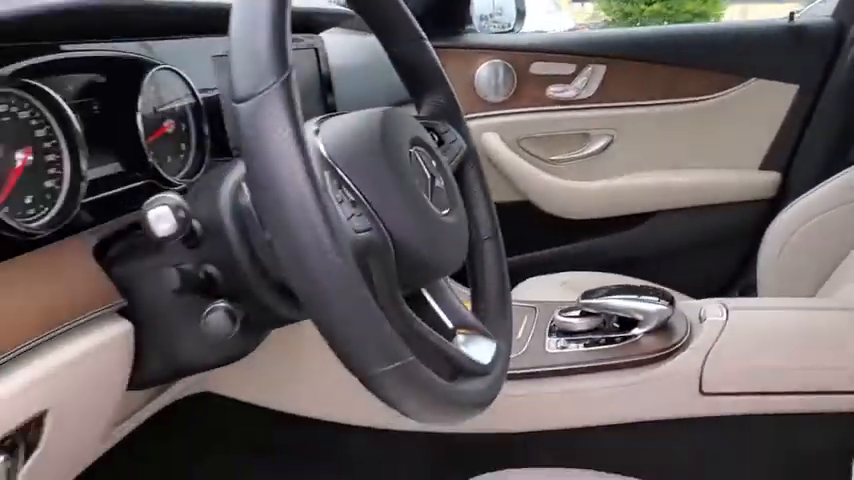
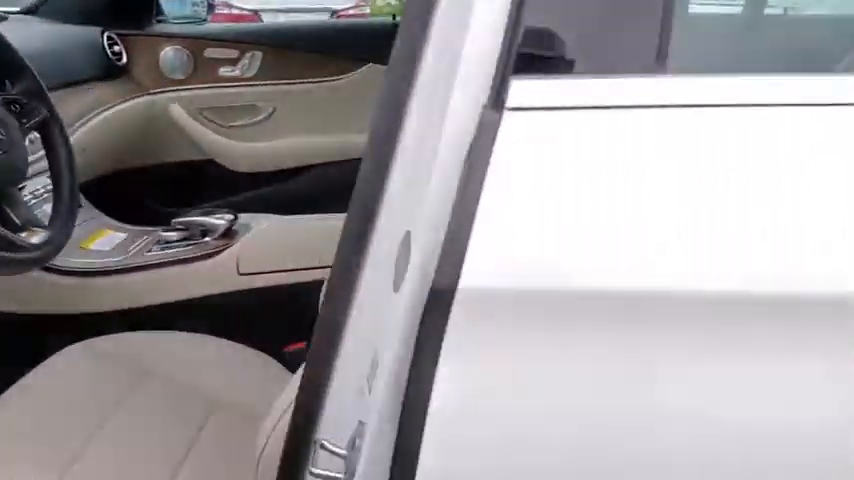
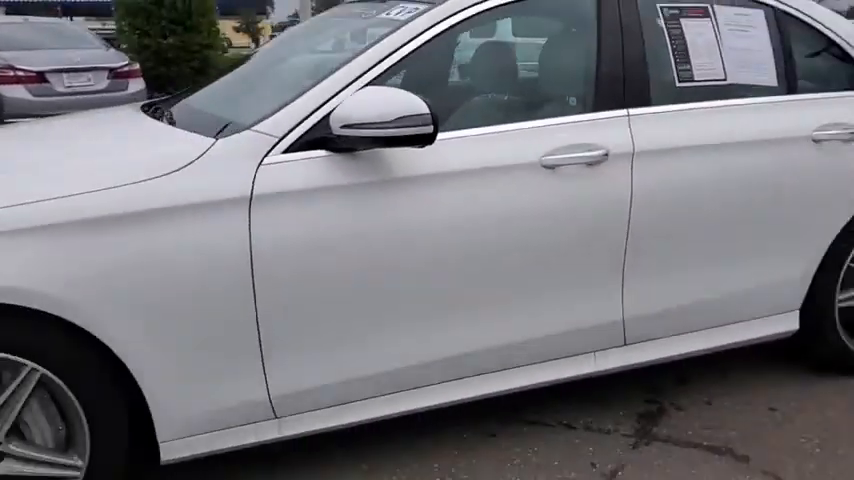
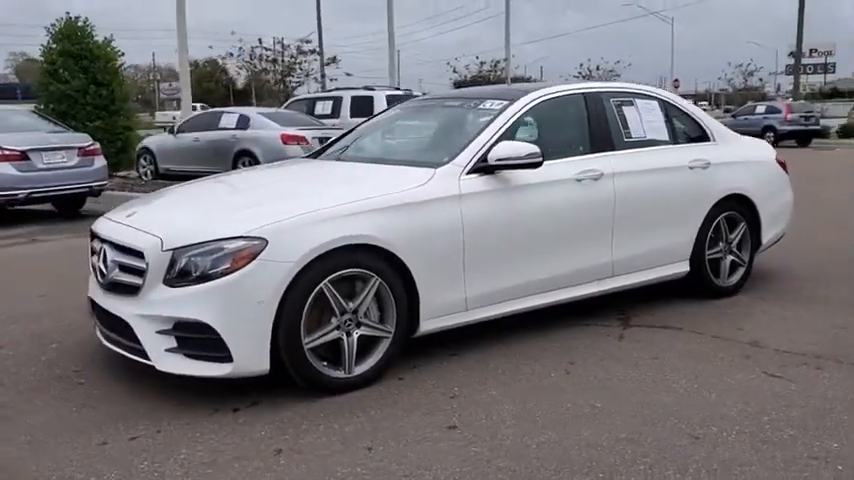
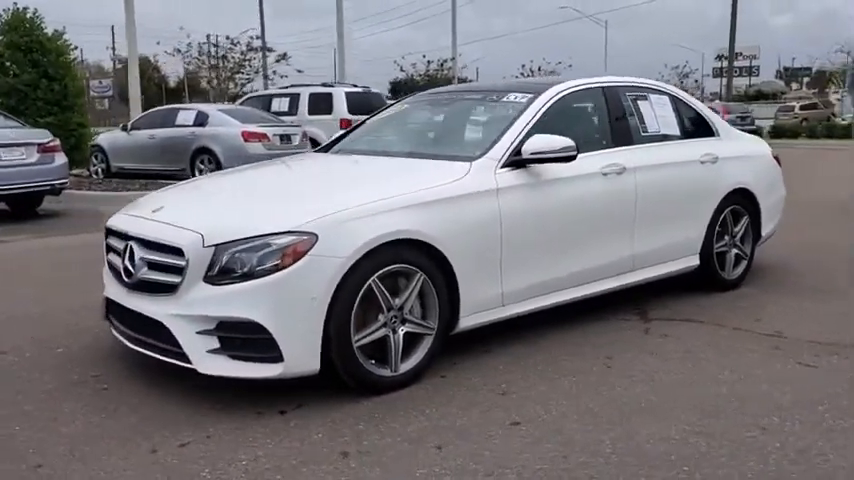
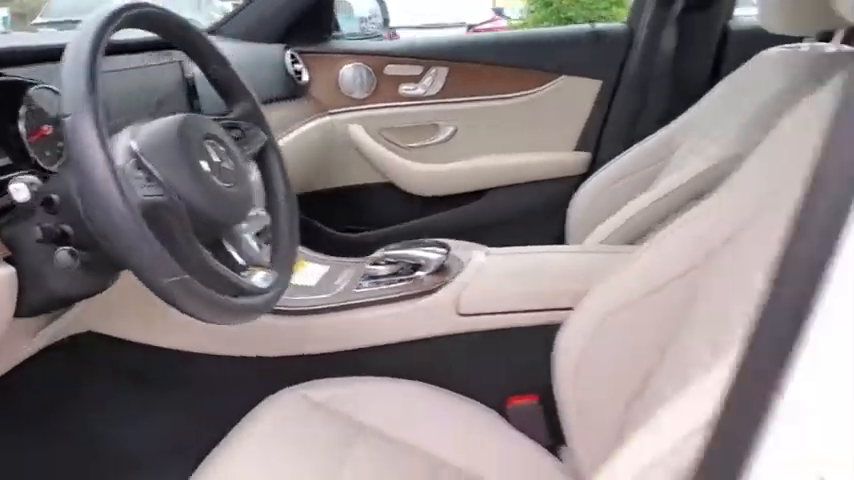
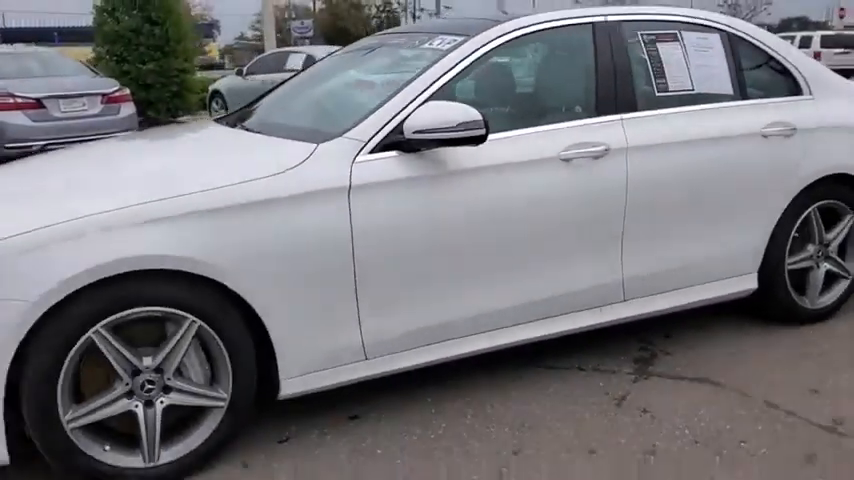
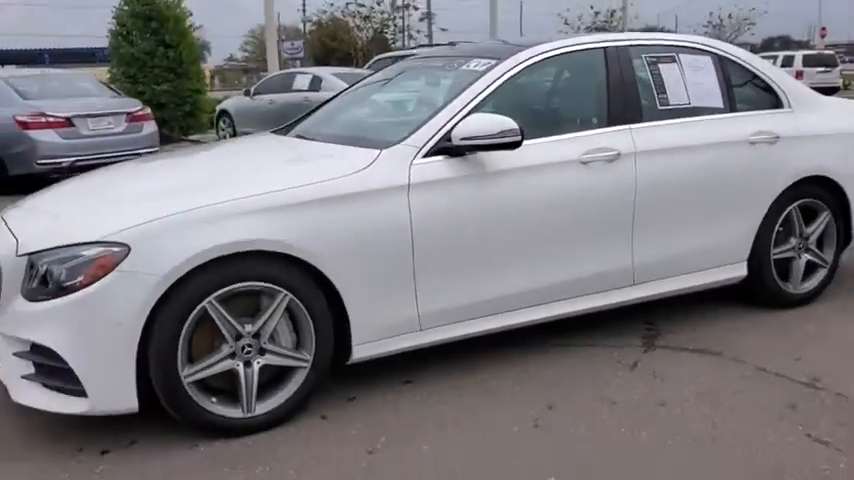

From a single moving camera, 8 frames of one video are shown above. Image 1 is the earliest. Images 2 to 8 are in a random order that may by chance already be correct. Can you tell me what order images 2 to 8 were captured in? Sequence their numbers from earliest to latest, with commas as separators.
6, 2, 3, 7, 8, 4, 5
